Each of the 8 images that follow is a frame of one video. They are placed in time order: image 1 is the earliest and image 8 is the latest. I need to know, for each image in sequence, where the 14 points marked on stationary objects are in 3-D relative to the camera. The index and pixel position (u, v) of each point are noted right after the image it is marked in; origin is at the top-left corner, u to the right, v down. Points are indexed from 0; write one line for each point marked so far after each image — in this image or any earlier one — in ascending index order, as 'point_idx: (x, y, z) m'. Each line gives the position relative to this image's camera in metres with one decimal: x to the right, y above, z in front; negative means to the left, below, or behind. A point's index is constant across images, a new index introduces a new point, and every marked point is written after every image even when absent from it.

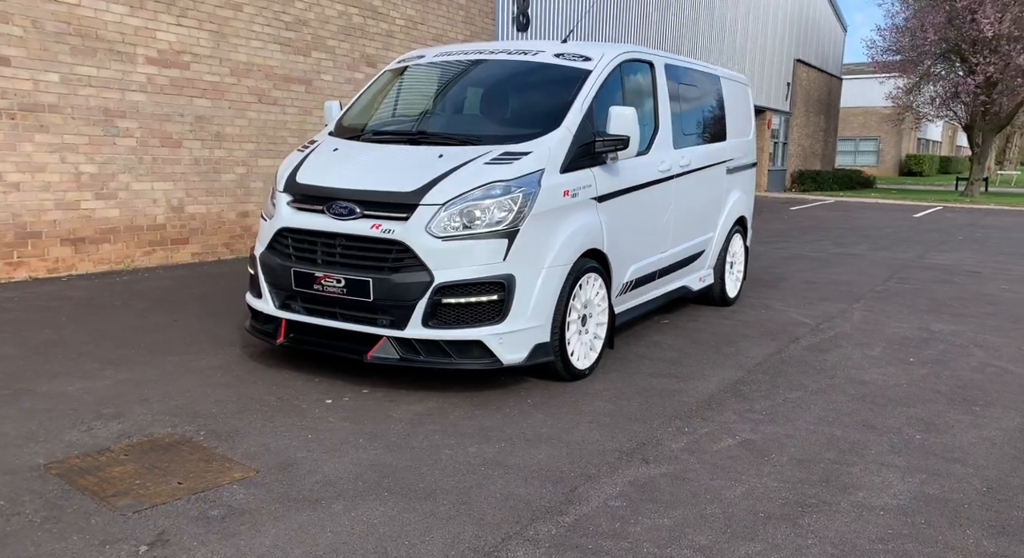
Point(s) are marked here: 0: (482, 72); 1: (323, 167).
0: (-0.2, +1.5, +5.4) m
1: (-1.2, +0.7, +4.7) m
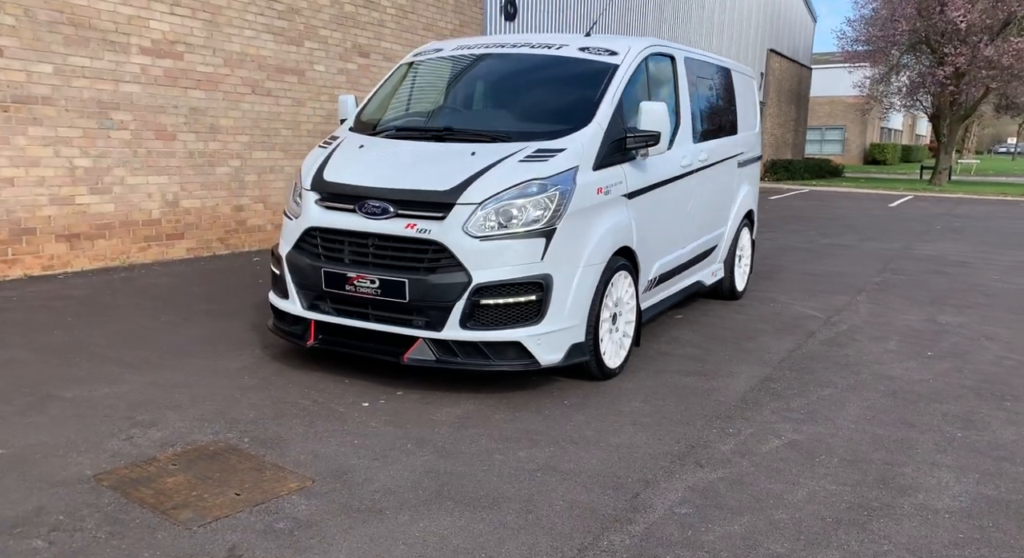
0: (0.0, +1.5, +5.3) m
1: (-1.0, +0.7, +4.6) m
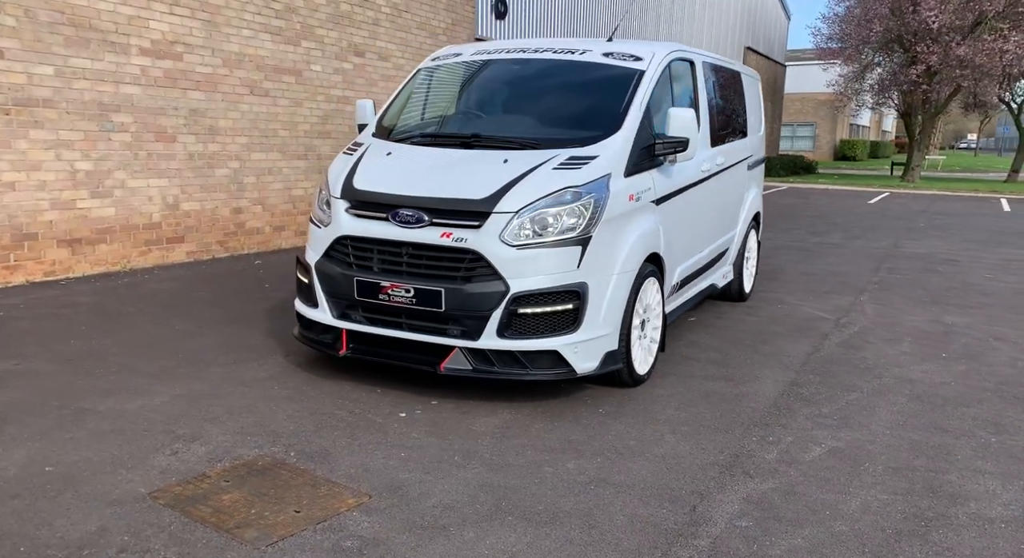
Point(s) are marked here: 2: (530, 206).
0: (+0.2, +1.5, +5.3) m
1: (-0.8, +0.6, +4.5) m
2: (+0.1, +0.4, +4.1) m
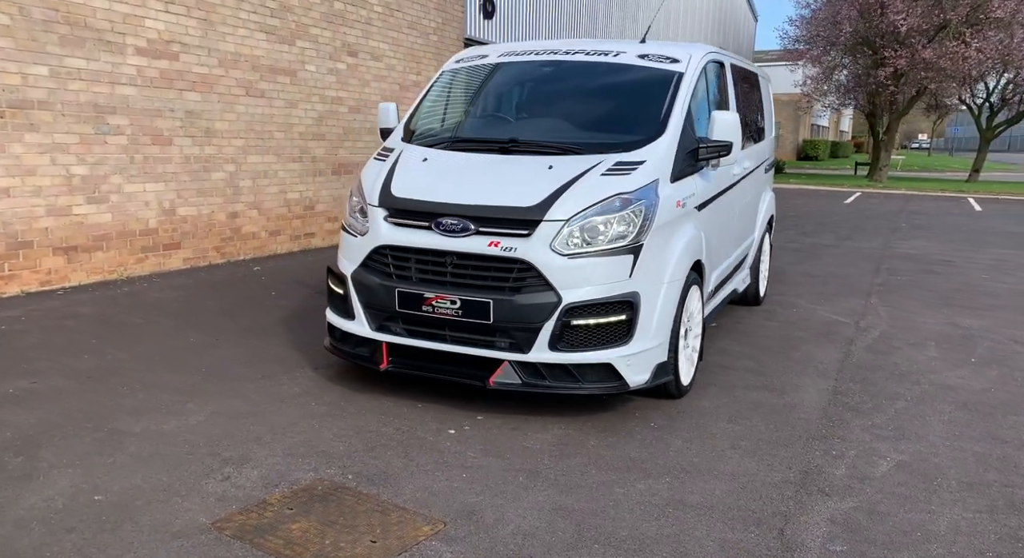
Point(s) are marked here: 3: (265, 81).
0: (+0.4, +1.4, +5.2) m
1: (-0.5, +0.6, +4.4) m
2: (+0.4, +0.3, +3.9) m
3: (-3.2, +2.6, +9.8) m
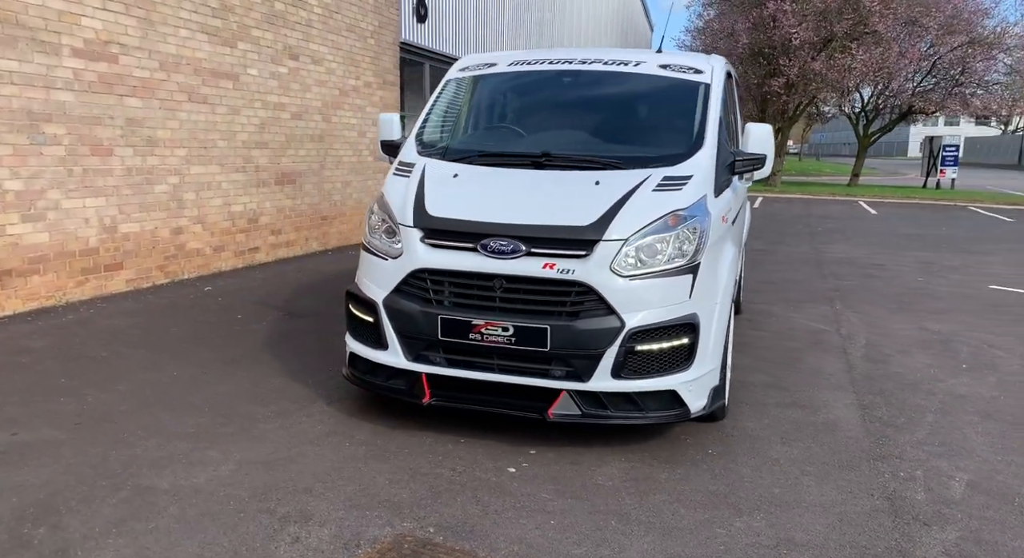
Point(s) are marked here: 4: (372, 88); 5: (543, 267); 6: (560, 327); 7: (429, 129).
0: (+0.5, +1.3, +5.0) m
1: (-0.3, +0.4, +4.1) m
2: (+0.6, +0.2, +3.8) m
3: (-3.7, +2.4, +9.2) m
4: (-2.6, +3.5, +13.5) m
5: (+0.2, +0.1, +3.7) m
6: (+0.2, -0.2, +3.7) m
7: (-0.6, +1.0, +5.0) m
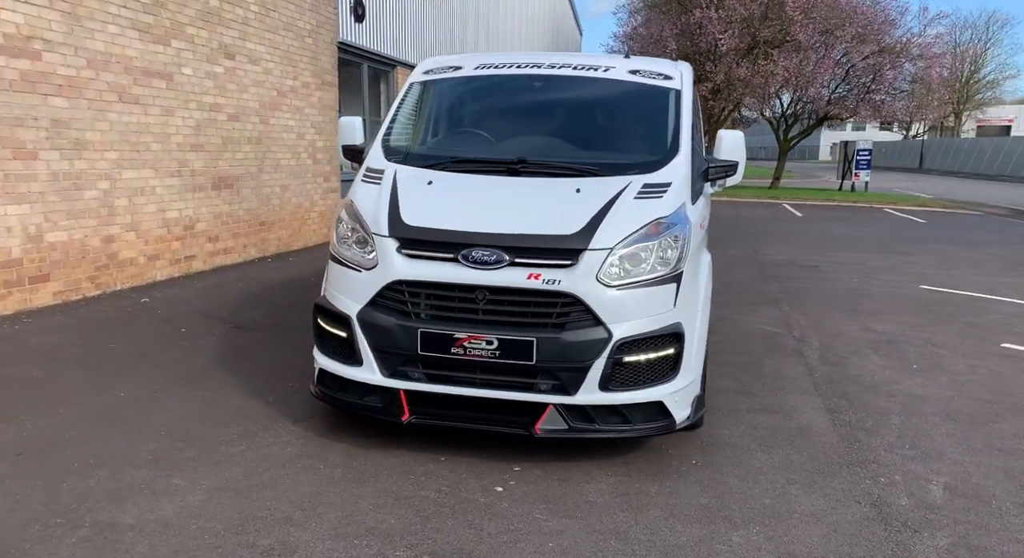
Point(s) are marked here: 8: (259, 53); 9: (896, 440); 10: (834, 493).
0: (+0.2, +1.2, +4.9) m
1: (-0.4, +0.4, +3.9) m
2: (+0.5, +0.2, +3.7) m
3: (-4.3, +2.2, +8.7) m
4: (-3.5, +3.3, +13.1) m
5: (+0.1, 0.0, +3.6) m
6: (+0.2, -0.3, +3.6) m
7: (-0.8, +0.9, +4.8) m
8: (-3.9, +3.5, +11.5) m
9: (+2.2, -0.9, +4.3) m
10: (+1.5, -1.0, +3.5) m
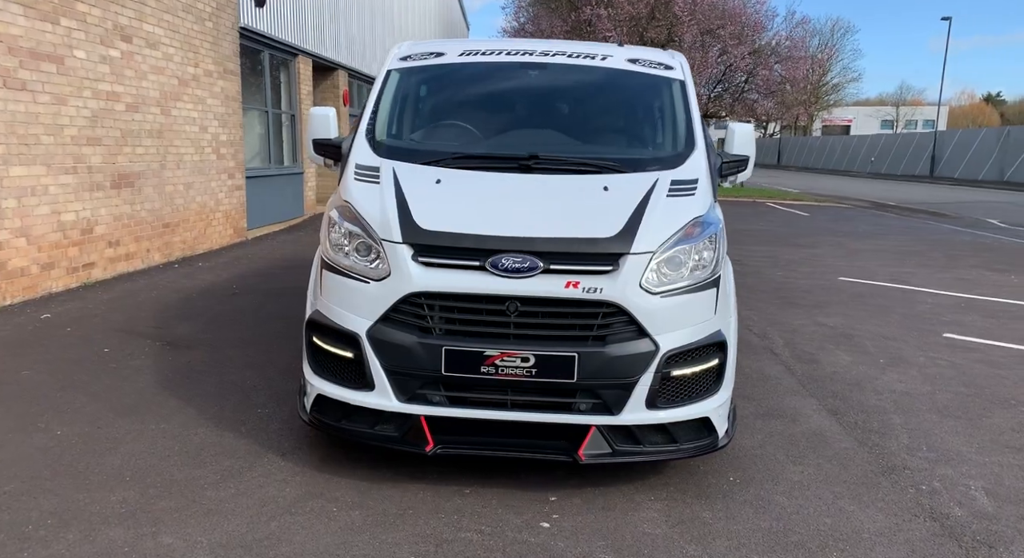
0: (+0.2, +1.2, +4.6) m
1: (-0.3, +0.3, +3.5) m
2: (+0.7, +0.2, +3.4) m
3: (-4.9, +2.1, +7.6) m
4: (-4.8, +3.2, +12.1) m
5: (+0.2, 0.0, +3.2) m
6: (+0.3, -0.3, +3.2) m
7: (-0.8, +0.9, +4.3) m
8: (-4.9, +3.4, +10.5) m
9: (+2.2, -0.9, +4.3) m
10: (+1.7, -1.0, +3.4) m
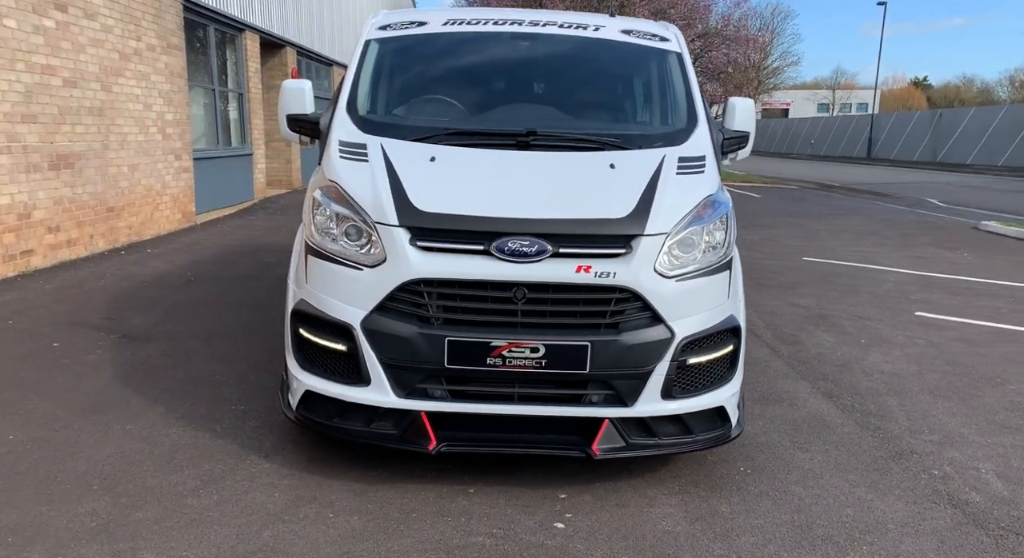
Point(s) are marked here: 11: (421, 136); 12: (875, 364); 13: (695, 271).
0: (+0.1, +1.3, +4.3) m
1: (-0.3, +0.4, +3.2) m
2: (+0.7, +0.2, +3.2) m
3: (-5.2, +2.2, +7.0) m
4: (-5.4, +3.5, +11.4) m
5: (+0.3, 0.0, +3.0) m
6: (+0.4, -0.3, +3.0) m
7: (-0.8, +0.9, +4.0) m
8: (-5.4, +3.5, +9.8) m
9: (+2.2, -0.8, +4.2) m
10: (+1.7, -0.9, +3.3) m
11: (-0.4, +0.7, +3.6) m
12: (+2.6, -0.6, +5.5) m
13: (+0.8, 0.0, +3.2) m
